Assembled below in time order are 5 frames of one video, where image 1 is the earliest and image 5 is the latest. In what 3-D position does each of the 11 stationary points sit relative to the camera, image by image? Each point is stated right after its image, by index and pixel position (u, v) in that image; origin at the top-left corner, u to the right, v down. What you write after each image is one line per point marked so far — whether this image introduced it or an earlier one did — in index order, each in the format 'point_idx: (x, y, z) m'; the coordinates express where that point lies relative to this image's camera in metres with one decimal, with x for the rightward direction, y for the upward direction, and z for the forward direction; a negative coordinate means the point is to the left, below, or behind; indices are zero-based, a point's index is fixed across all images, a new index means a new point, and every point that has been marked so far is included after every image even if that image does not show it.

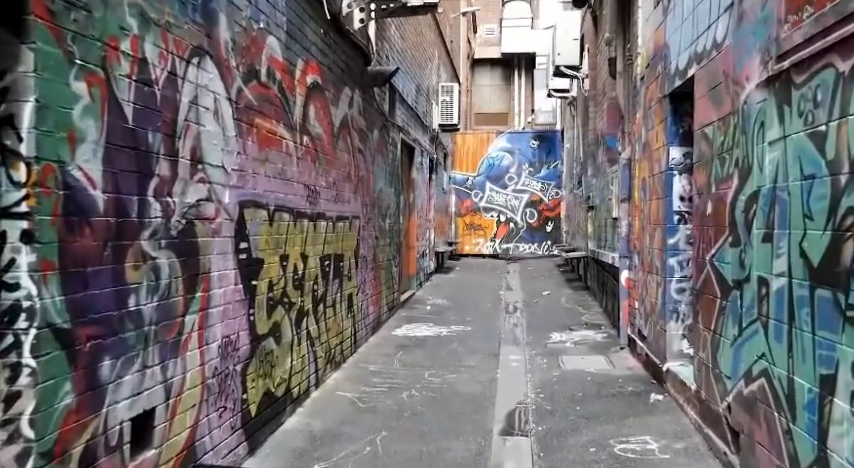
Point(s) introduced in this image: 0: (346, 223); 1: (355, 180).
0: (-0.8, +0.1, +7.3) m
1: (-0.7, +0.5, +7.7) m
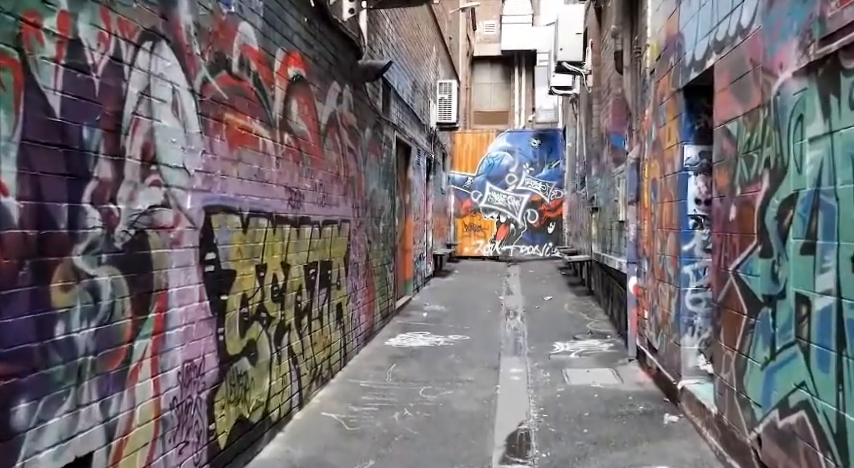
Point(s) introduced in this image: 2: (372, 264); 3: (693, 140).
0: (-0.8, +0.1, +6.8) m
1: (-0.8, +0.5, +7.2) m
2: (-0.6, -0.3, +8.6) m
3: (+2.0, +0.7, +5.7) m
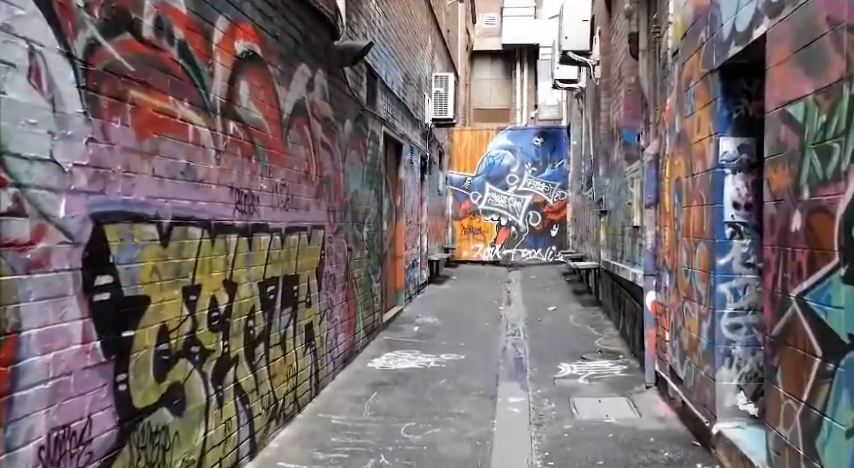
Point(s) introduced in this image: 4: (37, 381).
0: (-0.9, 0.0, +5.8) m
1: (-0.9, +0.4, +6.2) m
2: (-0.7, -0.4, +7.6) m
3: (+1.9, +0.6, +4.7) m
4: (-1.3, -0.5, +2.5) m
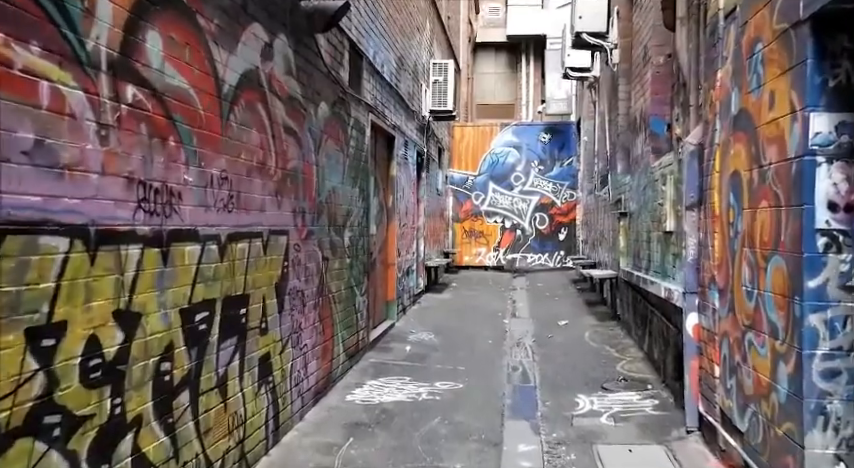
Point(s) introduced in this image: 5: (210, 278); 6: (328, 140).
0: (-1.0, -0.1, +4.5) m
1: (-1.0, +0.4, +4.9) m
2: (-0.8, -0.5, +6.4) m
3: (+1.8, +0.6, +3.4) m
4: (-1.4, -0.5, +1.2) m
5: (-1.1, -0.2, +3.8) m
6: (-0.8, +0.8, +6.2) m
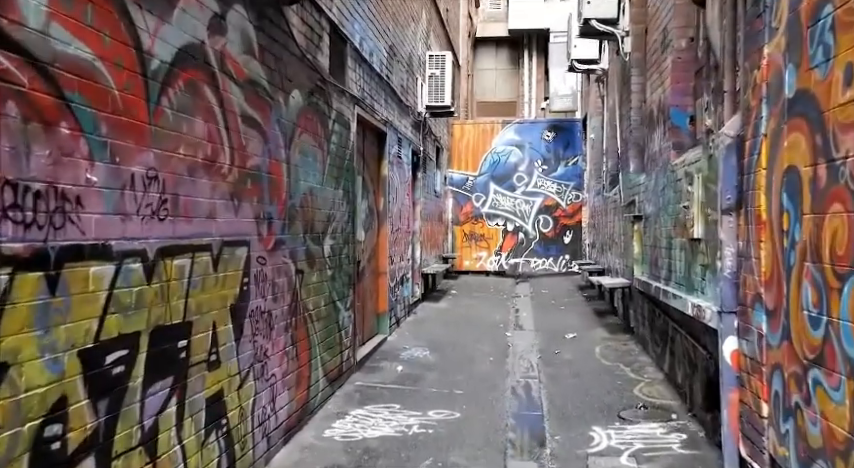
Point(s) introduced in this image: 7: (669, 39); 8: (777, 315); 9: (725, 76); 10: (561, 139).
0: (-1.1, -0.1, +3.7) m
1: (-1.0, +0.3, +4.1) m
2: (-0.9, -0.5, +5.5) m
3: (+1.7, +0.5, +2.6) m
4: (-1.4, -0.6, +0.4) m
5: (-1.2, -0.3, +3.0) m
6: (-0.9, +0.7, +5.4) m
7: (+2.1, +1.7, +6.7) m
8: (+1.8, -0.4, +3.8) m
9: (+1.9, +1.0, +4.9) m
10: (+2.9, +2.0, +16.5) m
